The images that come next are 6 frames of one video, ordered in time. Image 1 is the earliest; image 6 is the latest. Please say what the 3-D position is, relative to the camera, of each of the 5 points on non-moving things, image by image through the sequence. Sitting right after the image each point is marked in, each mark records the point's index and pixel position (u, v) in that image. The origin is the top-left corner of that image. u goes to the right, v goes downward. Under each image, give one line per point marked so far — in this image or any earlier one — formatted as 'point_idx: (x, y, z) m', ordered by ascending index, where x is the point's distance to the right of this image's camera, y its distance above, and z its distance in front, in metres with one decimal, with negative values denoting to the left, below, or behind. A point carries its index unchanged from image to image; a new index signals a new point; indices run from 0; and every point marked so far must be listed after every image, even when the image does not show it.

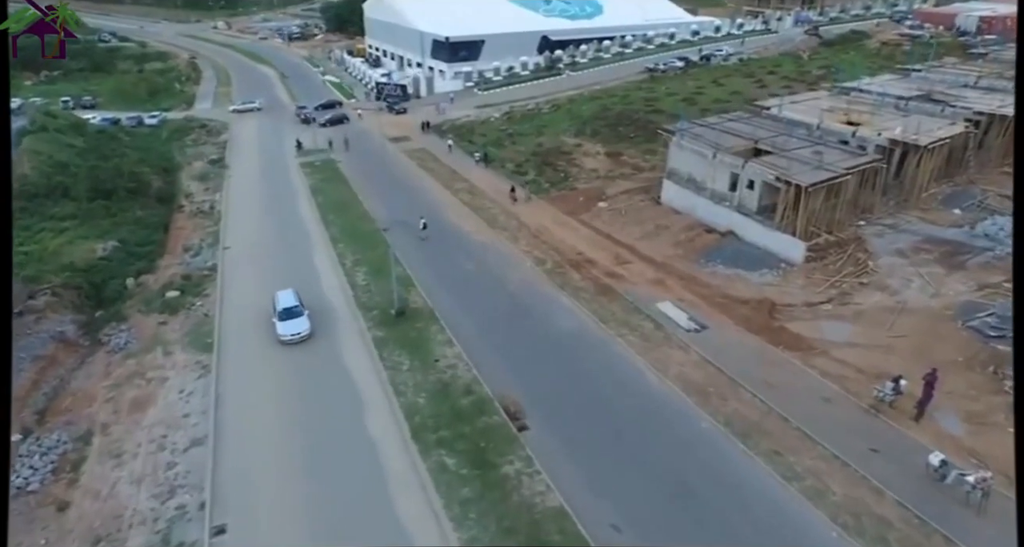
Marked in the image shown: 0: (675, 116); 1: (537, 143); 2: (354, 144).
0: (+4.7, +4.5, +16.9) m
1: (+0.6, +3.4, +15.2) m
2: (-4.2, +3.4, +15.8) m
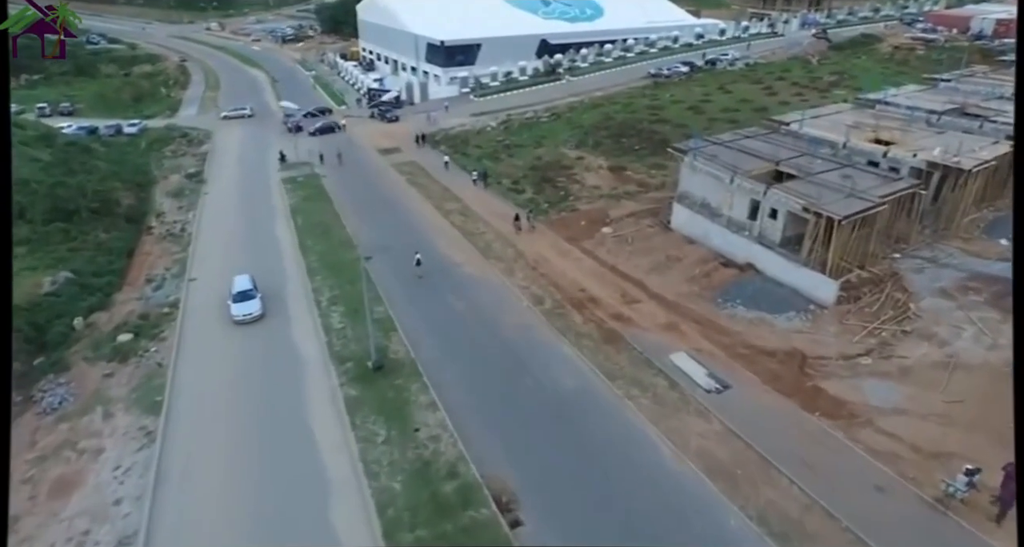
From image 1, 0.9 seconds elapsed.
0: (+4.6, +4.0, +16.0) m
1: (+0.6, +2.9, +14.3) m
2: (-4.3, +2.9, +14.9) m
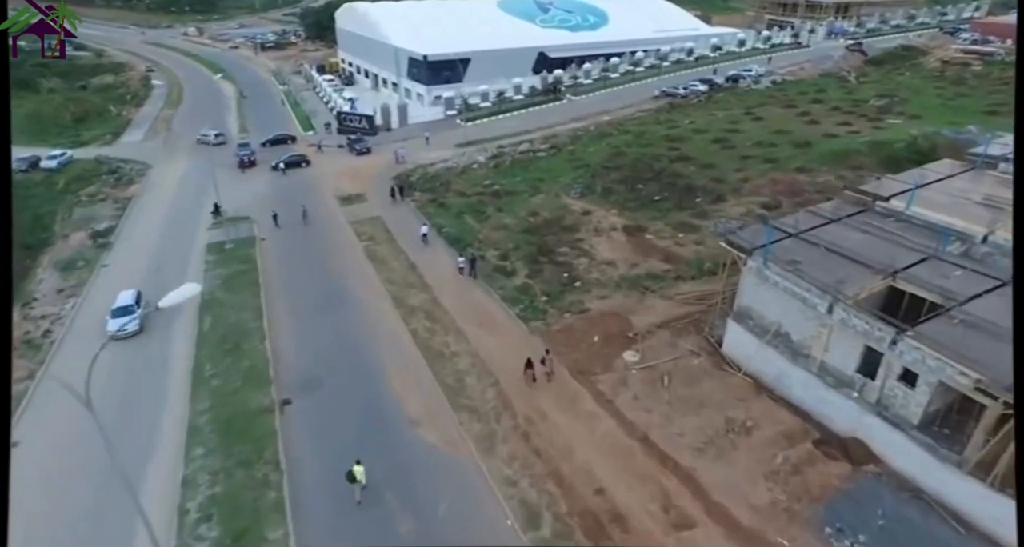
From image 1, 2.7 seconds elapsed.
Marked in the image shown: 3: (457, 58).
0: (+4.4, +2.4, +13.1) m
1: (+0.4, +1.3, +11.4) m
2: (-4.5, +1.2, +12.0) m
3: (-1.9, +7.3, +19.9) m
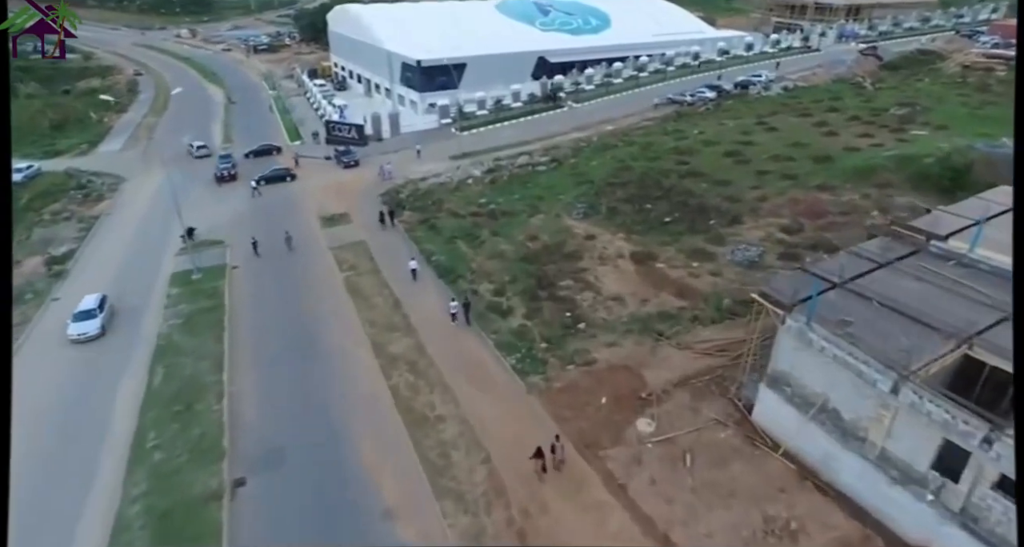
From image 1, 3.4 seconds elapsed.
0: (+4.4, +1.9, +12.1) m
1: (+0.3, +0.7, +10.4) m
2: (-4.6, +0.7, +11.0) m
3: (-2.0, +6.8, +18.9) m
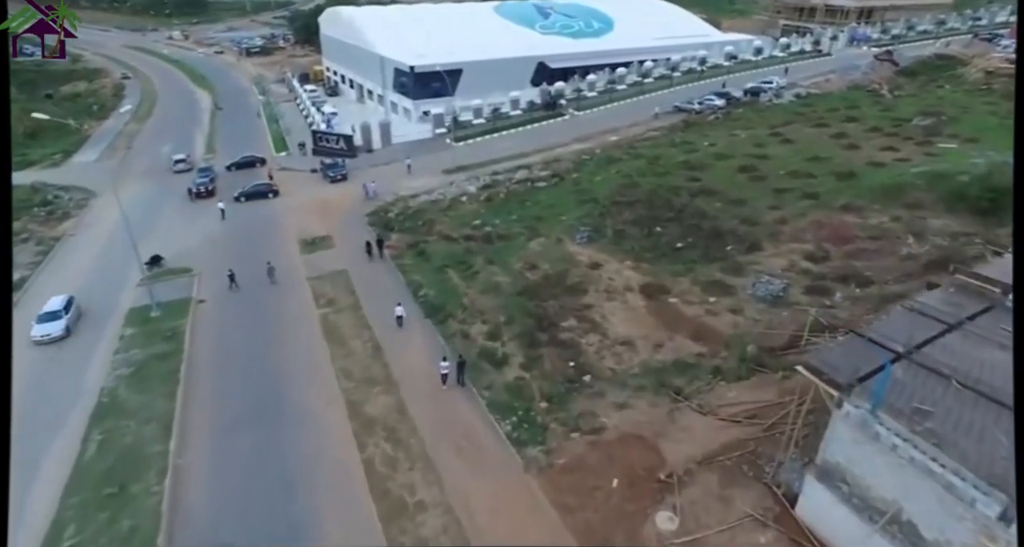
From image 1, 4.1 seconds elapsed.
0: (+4.3, +1.4, +11.2) m
1: (+0.2, +0.2, +9.4) m
2: (-4.6, +0.2, +10.0) m
3: (-2.1, +6.3, +18.0) m
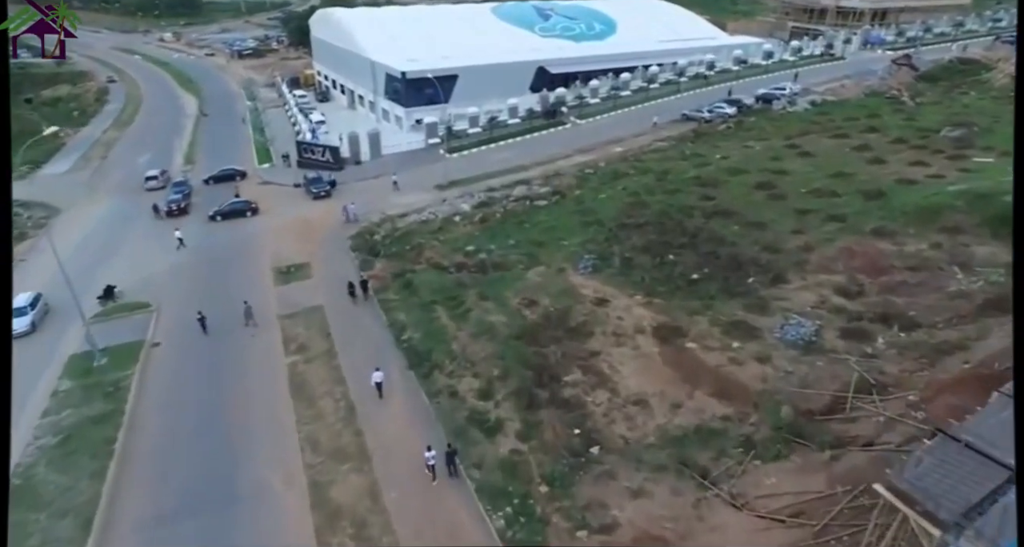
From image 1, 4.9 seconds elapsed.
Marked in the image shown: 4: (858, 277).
0: (+4.2, +0.8, +10.1) m
1: (+0.2, -0.3, +8.4) m
2: (-4.7, -0.3, +9.0) m
3: (-2.1, +5.8, +16.9) m
4: (+5.1, 0.0, +8.6) m
